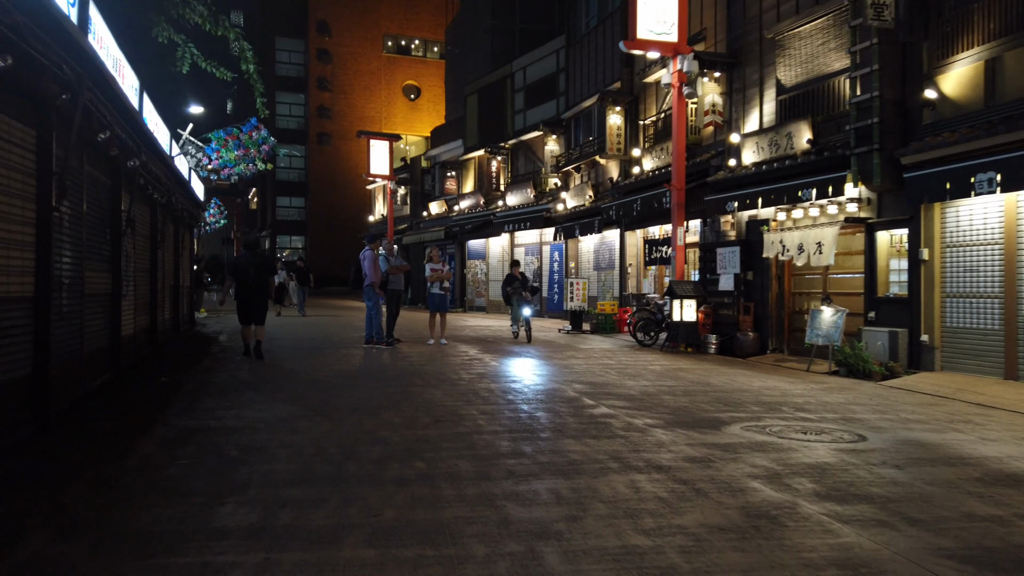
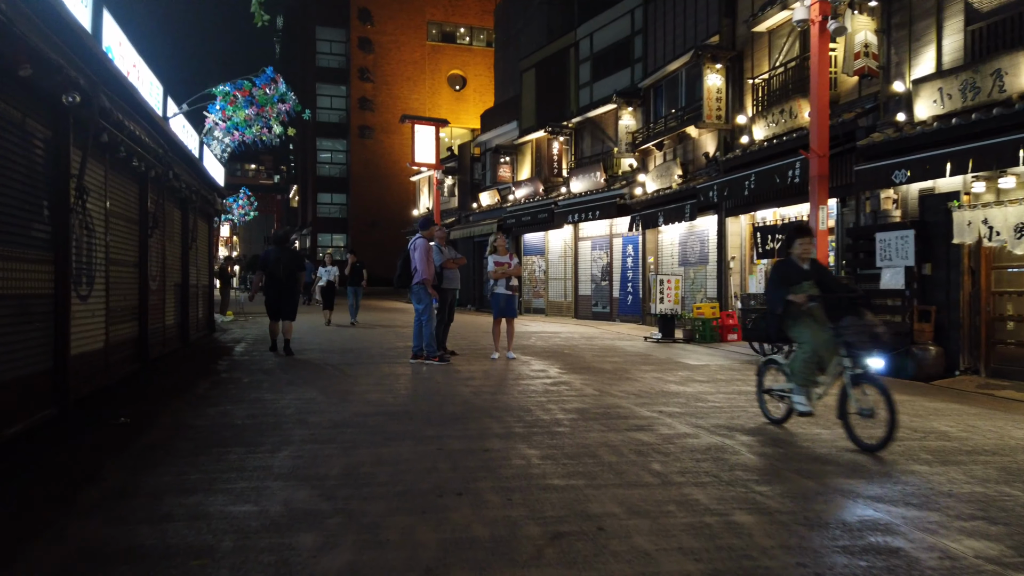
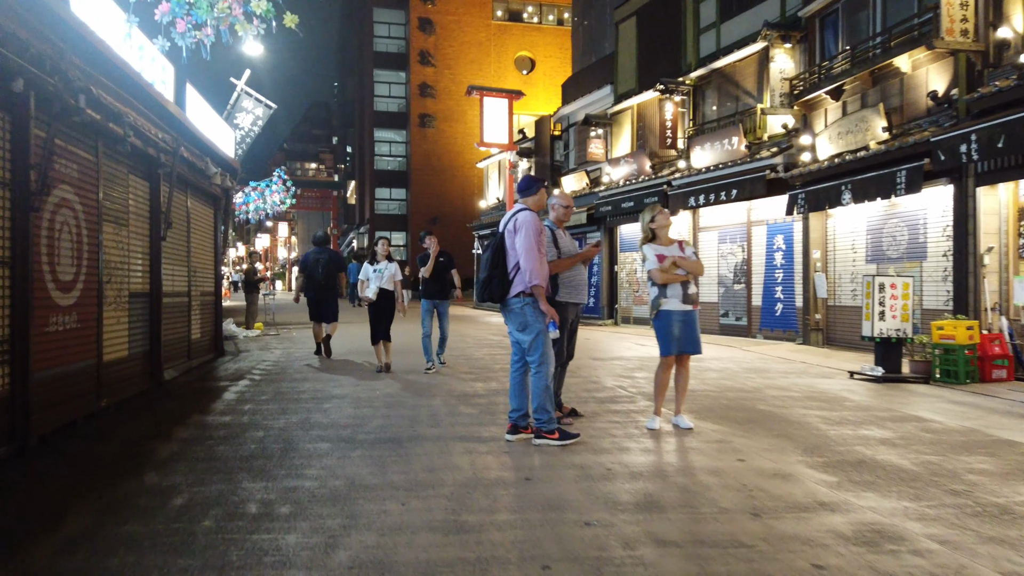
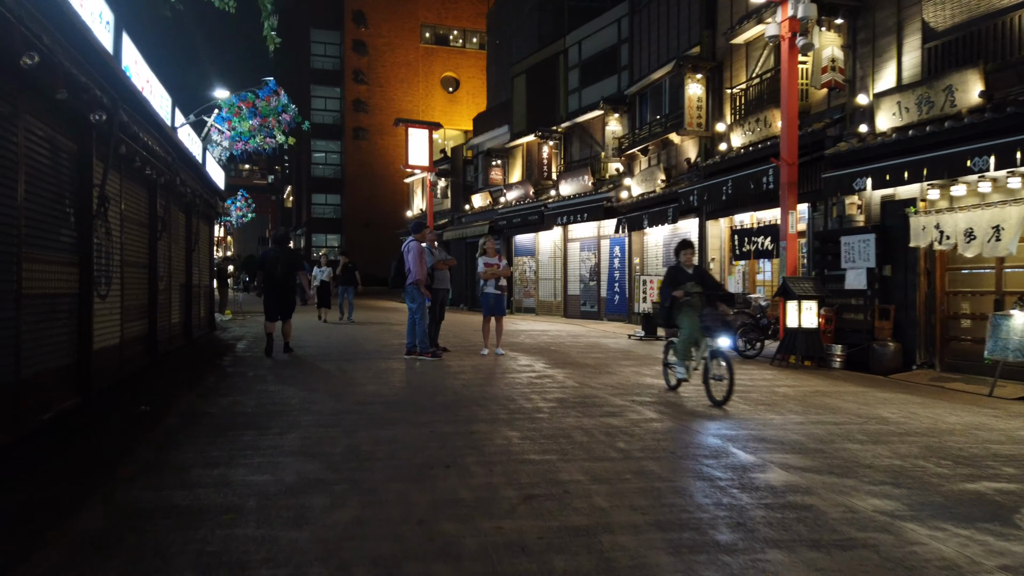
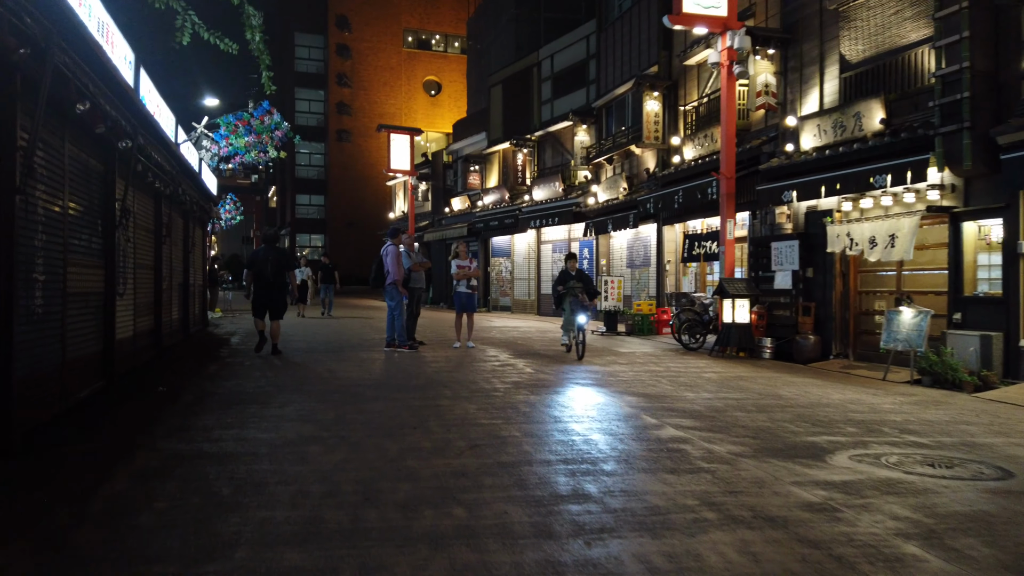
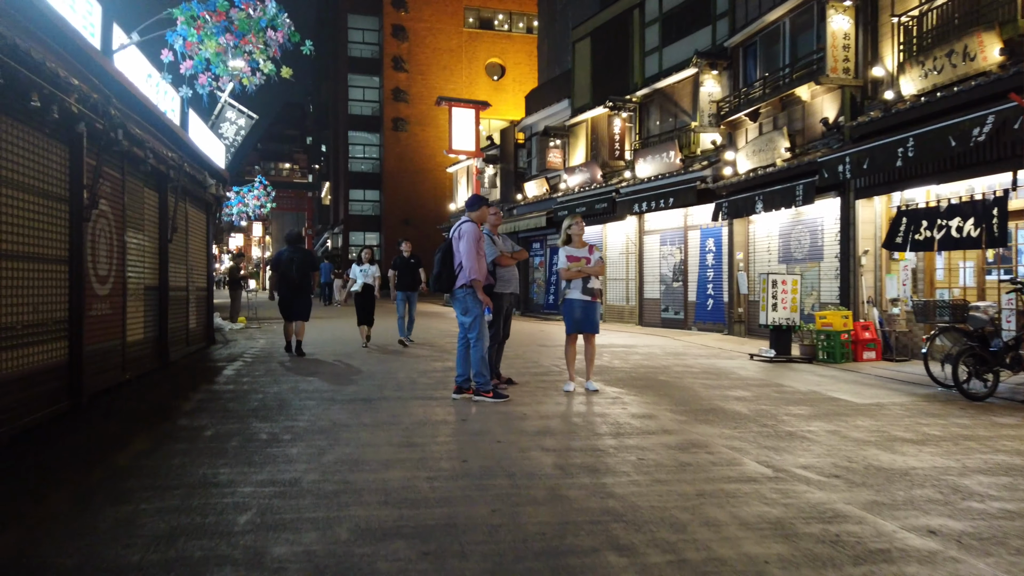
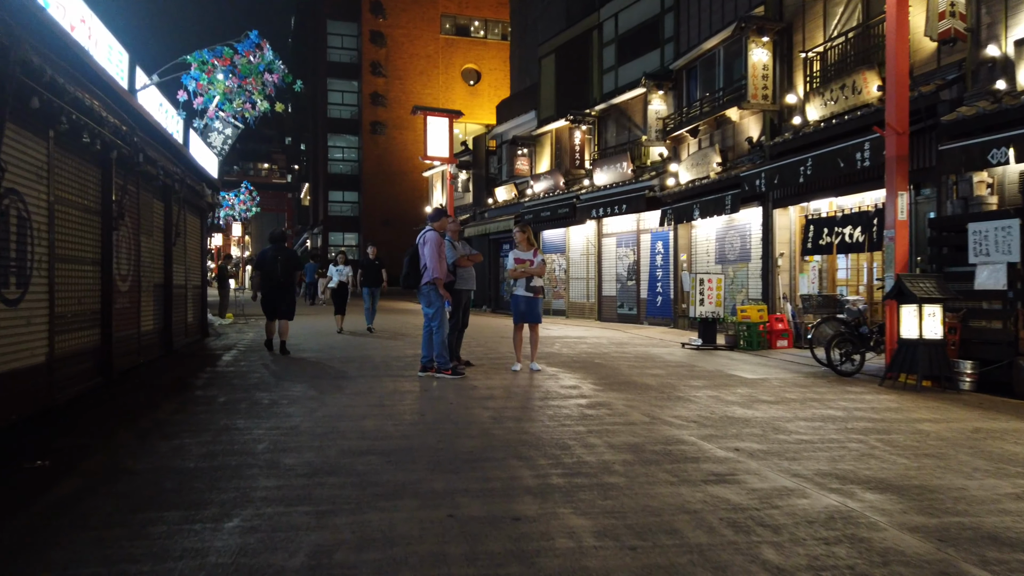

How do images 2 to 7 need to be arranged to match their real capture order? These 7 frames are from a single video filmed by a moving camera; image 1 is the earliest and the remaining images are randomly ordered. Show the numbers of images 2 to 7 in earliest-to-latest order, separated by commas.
5, 4, 2, 7, 6, 3
